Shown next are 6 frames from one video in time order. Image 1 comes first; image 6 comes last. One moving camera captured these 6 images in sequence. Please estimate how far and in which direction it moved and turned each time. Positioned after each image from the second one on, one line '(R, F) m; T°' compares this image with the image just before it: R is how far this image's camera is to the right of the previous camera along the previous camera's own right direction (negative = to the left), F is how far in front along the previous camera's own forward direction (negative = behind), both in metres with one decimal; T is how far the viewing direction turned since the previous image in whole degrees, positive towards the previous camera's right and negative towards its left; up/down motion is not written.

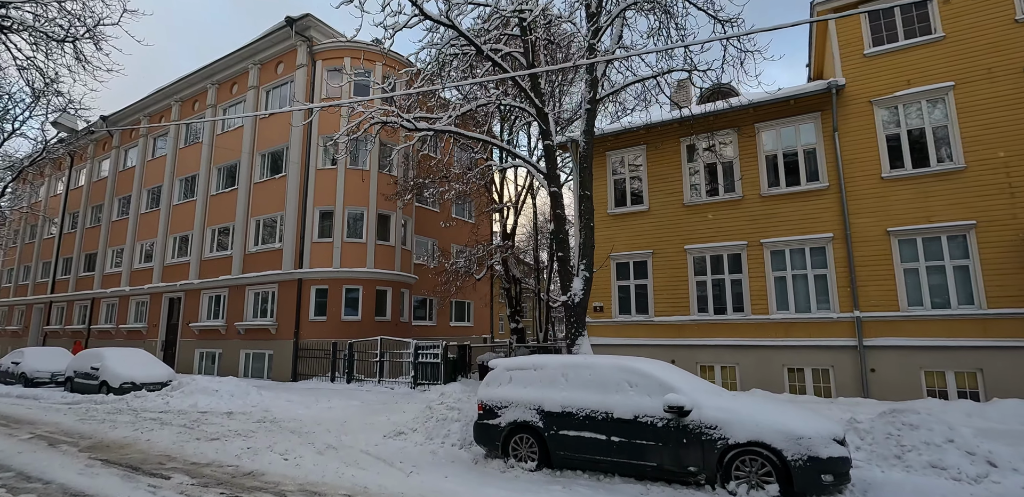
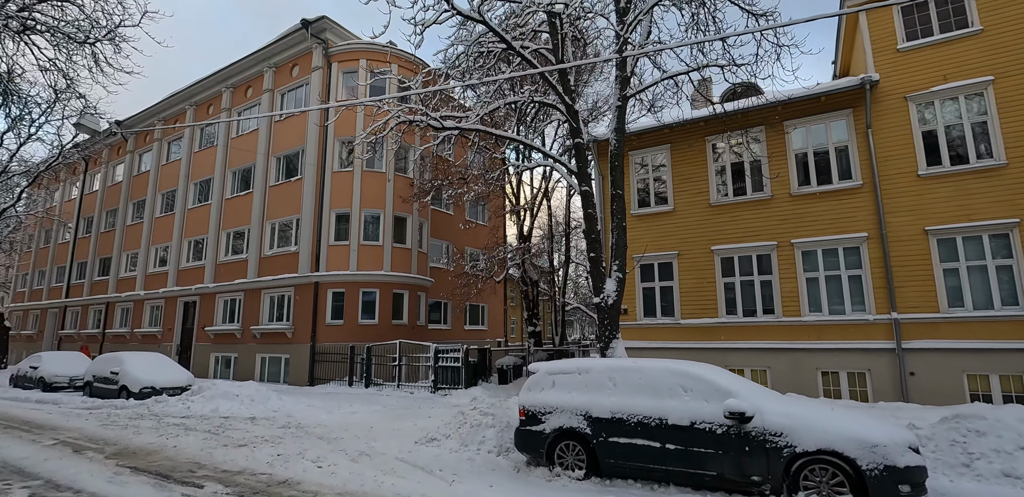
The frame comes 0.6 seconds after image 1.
(-0.5, +0.3) m; -1°
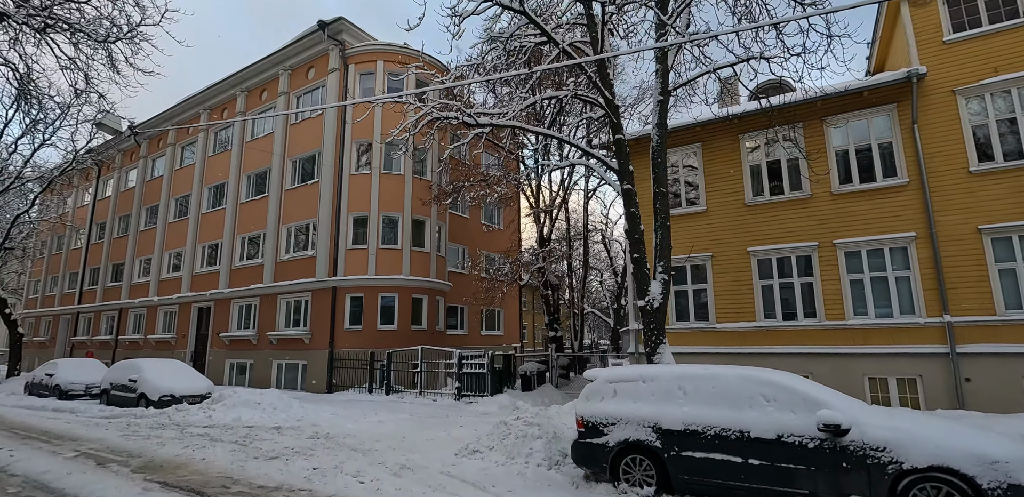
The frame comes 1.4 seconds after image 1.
(-0.7, +0.5) m; -1°
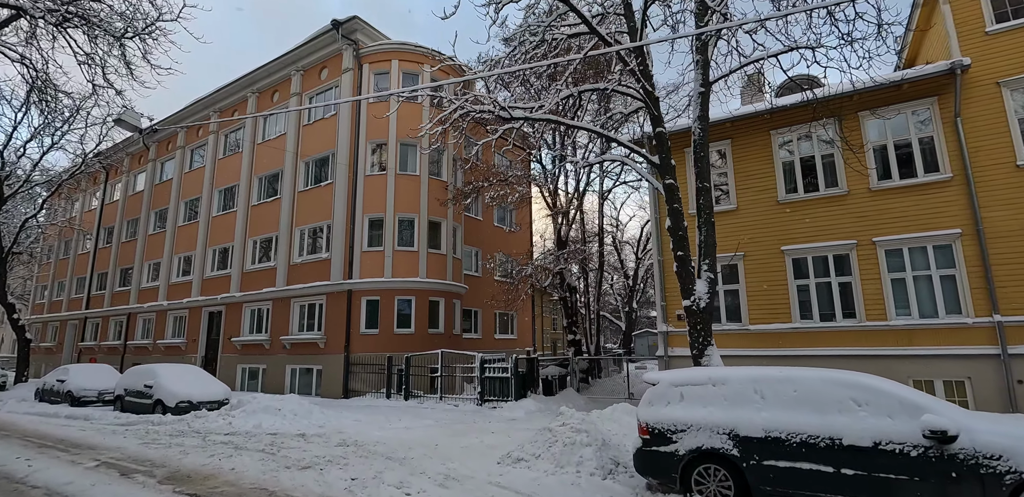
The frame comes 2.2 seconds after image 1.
(-0.7, +0.4) m; 0°
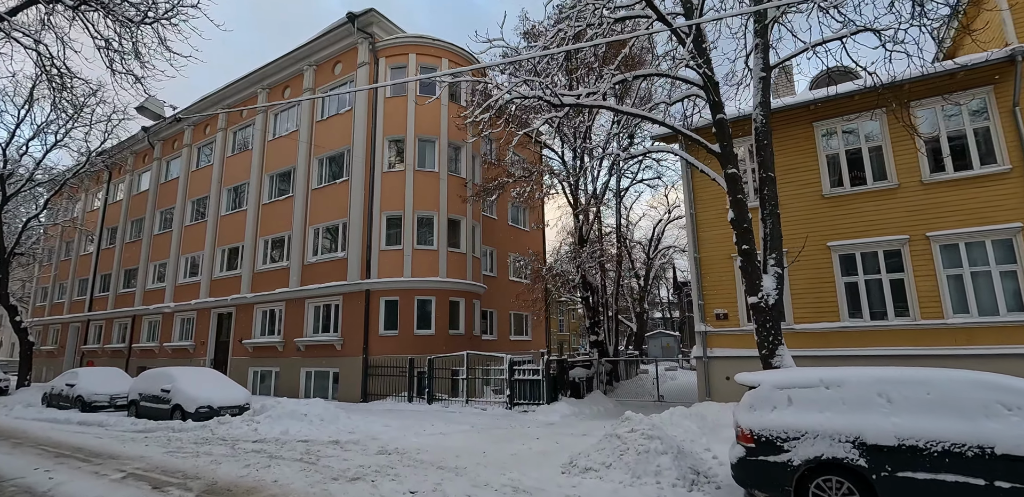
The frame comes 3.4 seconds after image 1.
(-1.0, +0.6) m; 0°
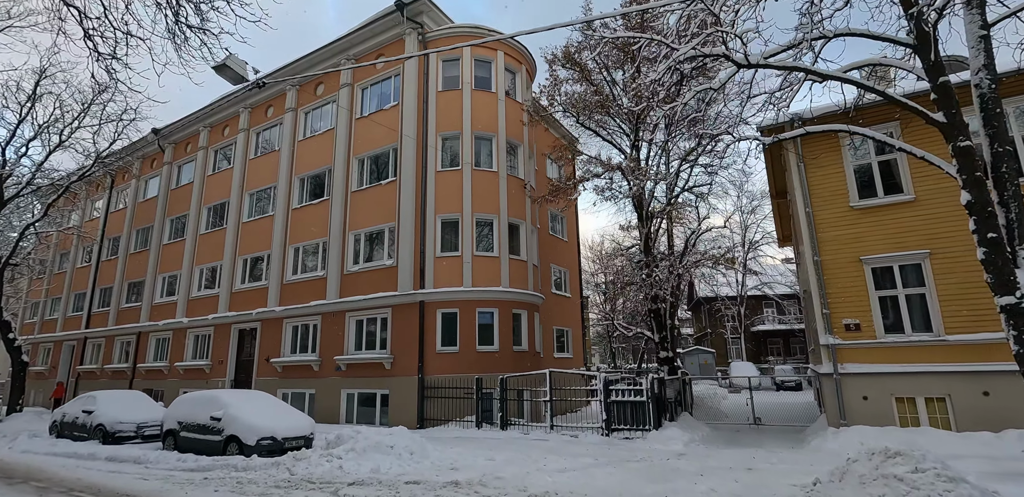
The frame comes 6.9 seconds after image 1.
(-2.8, +1.8) m; +2°
